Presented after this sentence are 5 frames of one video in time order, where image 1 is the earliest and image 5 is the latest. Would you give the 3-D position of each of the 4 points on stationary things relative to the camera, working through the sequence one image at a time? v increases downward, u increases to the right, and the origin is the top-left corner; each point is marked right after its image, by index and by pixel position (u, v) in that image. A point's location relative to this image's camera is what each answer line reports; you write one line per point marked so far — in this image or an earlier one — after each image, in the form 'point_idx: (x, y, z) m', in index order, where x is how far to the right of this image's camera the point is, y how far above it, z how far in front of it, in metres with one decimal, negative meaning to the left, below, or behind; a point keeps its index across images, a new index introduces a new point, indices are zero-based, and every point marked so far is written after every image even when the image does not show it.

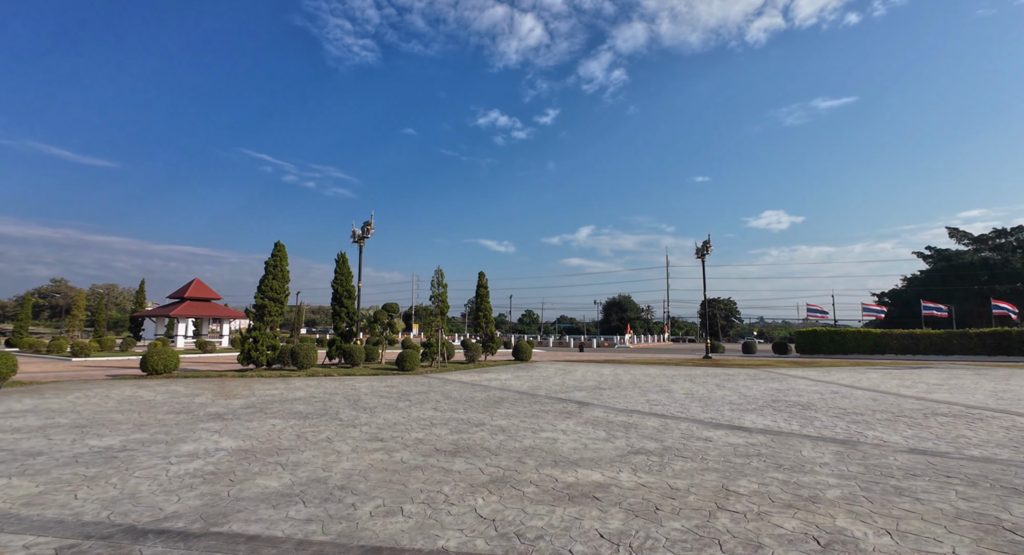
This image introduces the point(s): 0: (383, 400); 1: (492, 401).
0: (-3.0, -2.8, +11.3) m
1: (-0.5, -3.0, +11.7) m
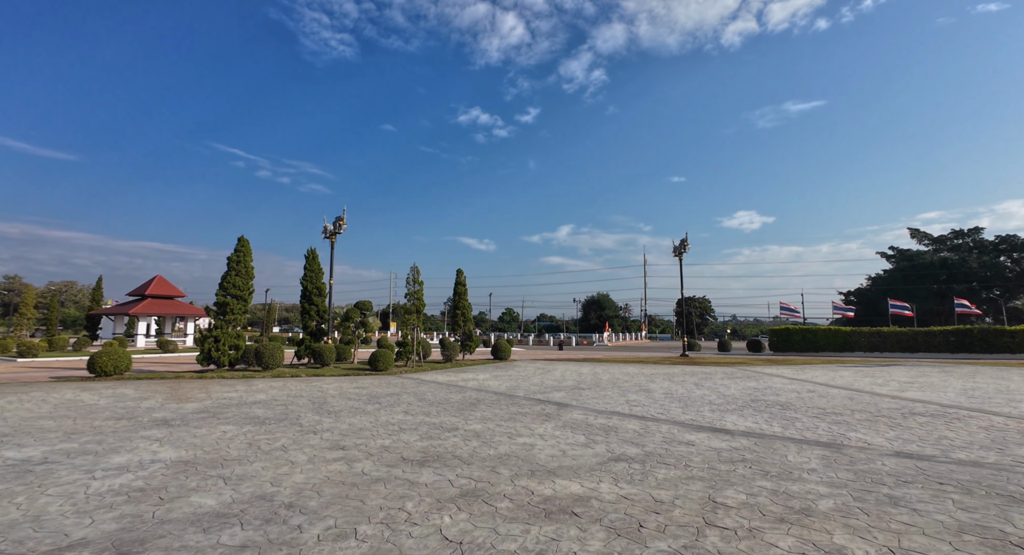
0: (-3.5, -2.7, +10.7) m
1: (-1.1, -2.9, +11.3) m
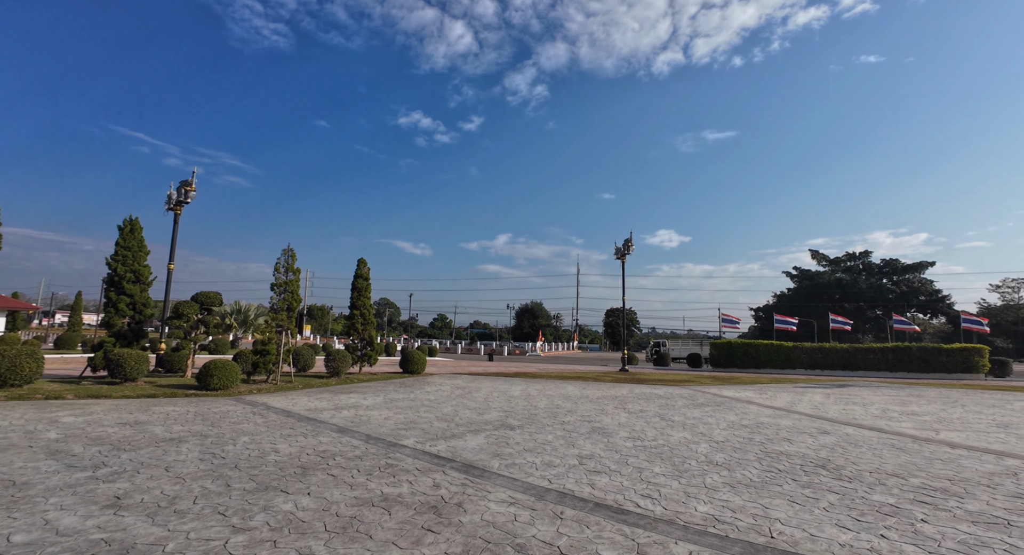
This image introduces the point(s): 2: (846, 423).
0: (-5.1, -2.1, +5.3) m
1: (-2.7, -2.4, +6.2) m
2: (+8.1, -3.4, +11.9) m
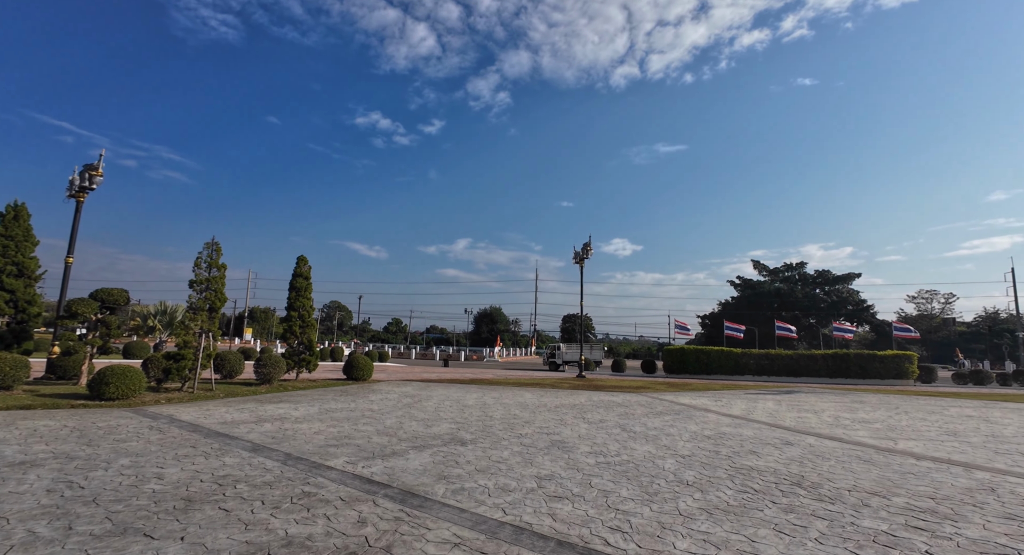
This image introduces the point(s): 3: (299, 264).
0: (-5.6, -1.9, +3.9) m
1: (-3.3, -2.2, +5.0) m
2: (+7.0, -3.6, +11.6) m
3: (-7.5, +0.5, +17.1) m
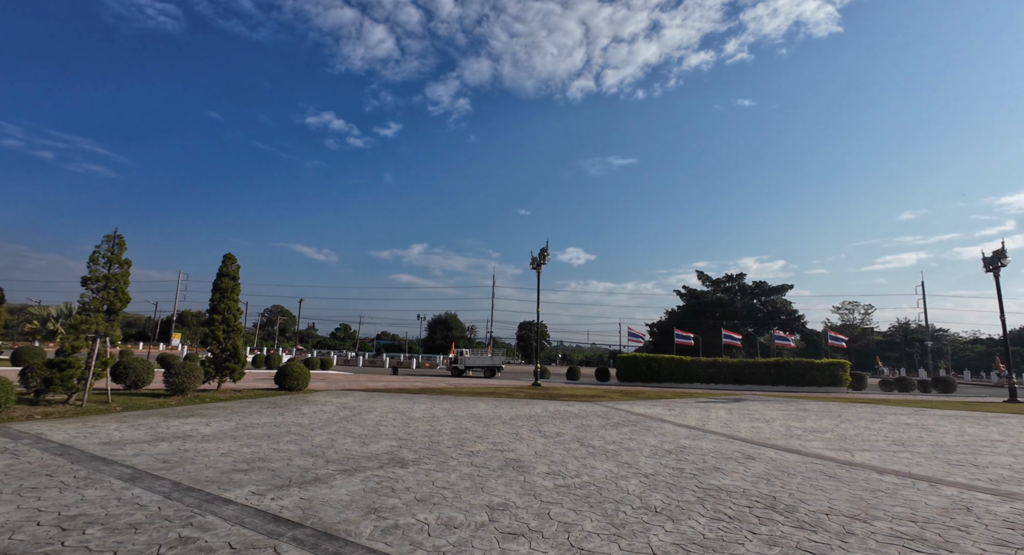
0: (-5.9, -1.7, +2.4) m
1: (-3.8, -2.1, +3.7) m
2: (+5.8, -3.7, +11.2) m
3: (-9.0, +0.5, +15.4) m
